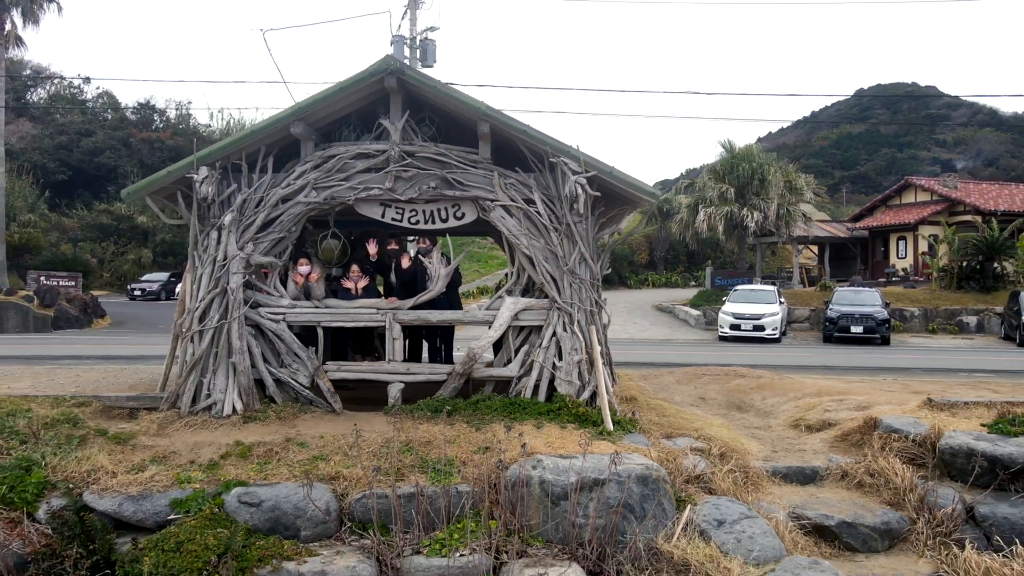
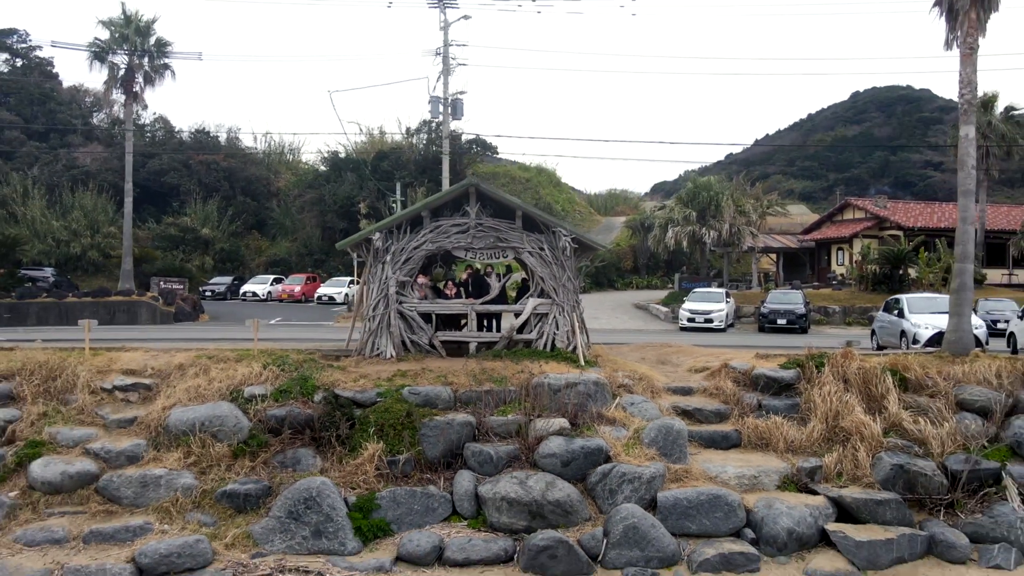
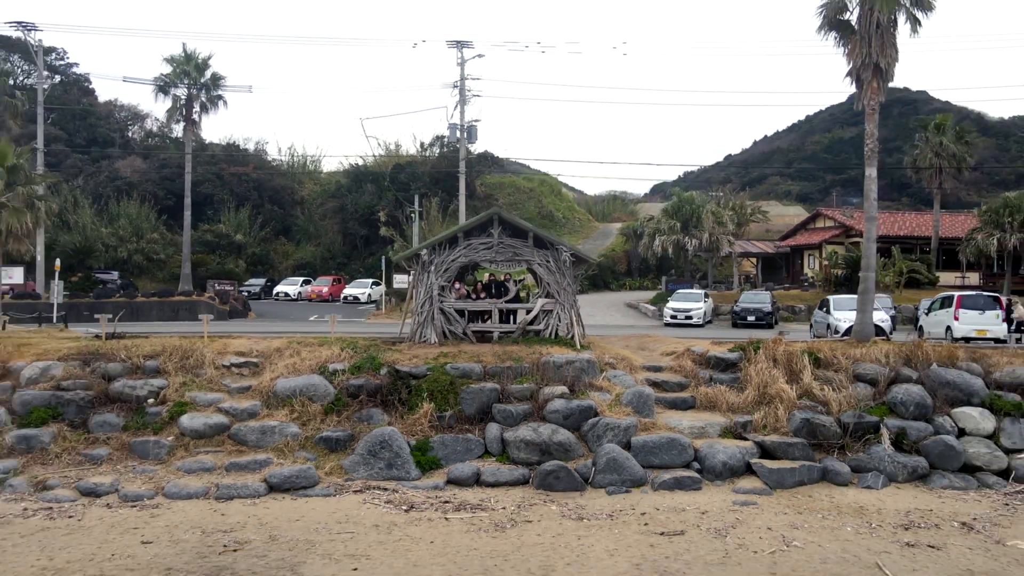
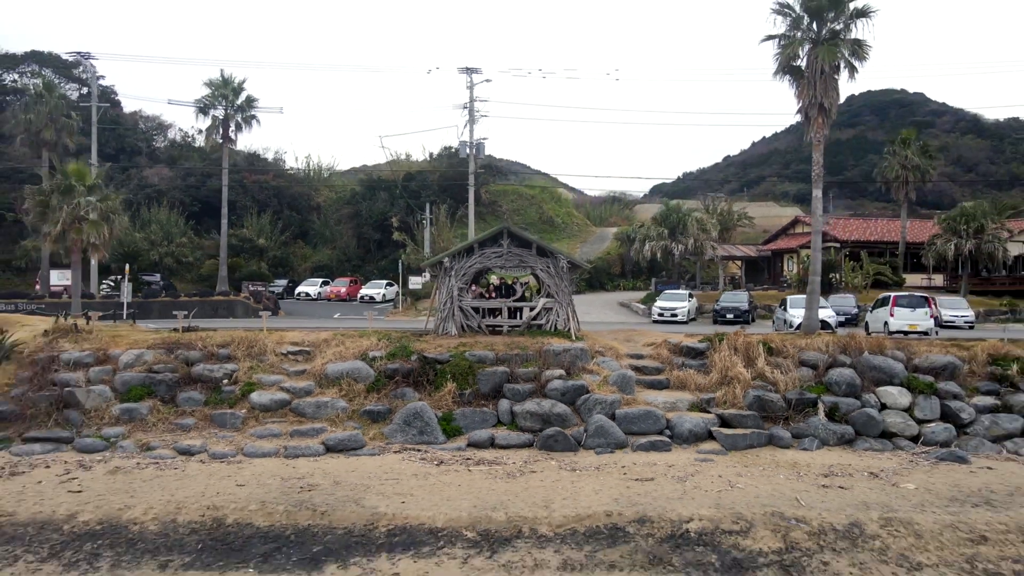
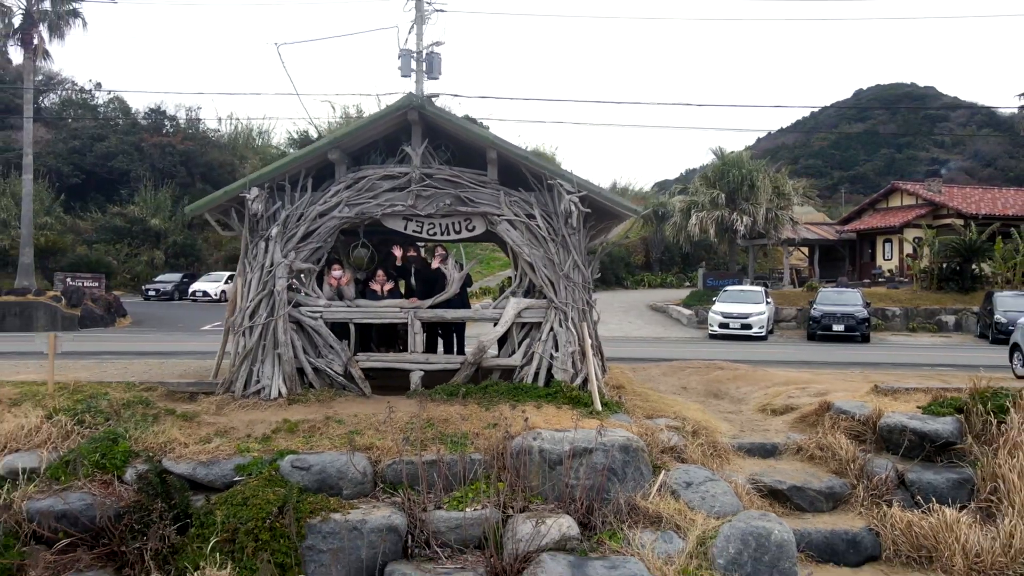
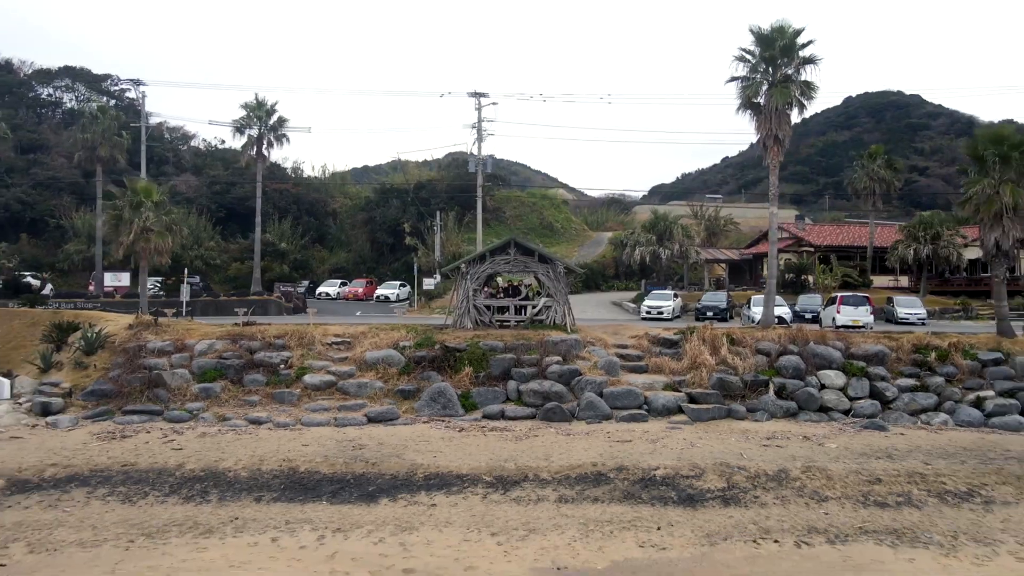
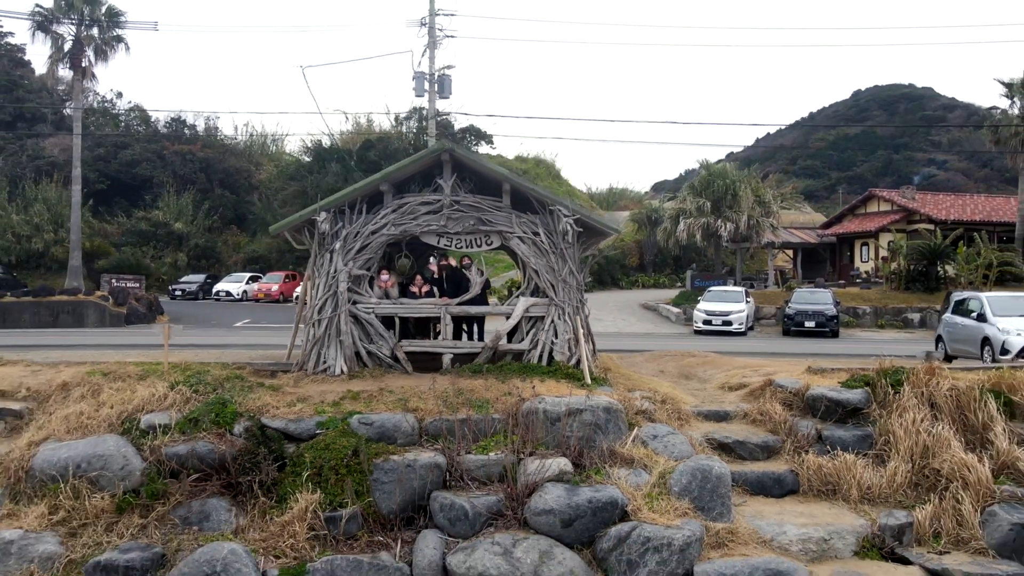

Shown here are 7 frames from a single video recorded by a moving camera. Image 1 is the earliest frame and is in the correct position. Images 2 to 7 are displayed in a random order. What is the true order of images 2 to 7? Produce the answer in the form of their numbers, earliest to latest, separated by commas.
5, 7, 2, 3, 4, 6
